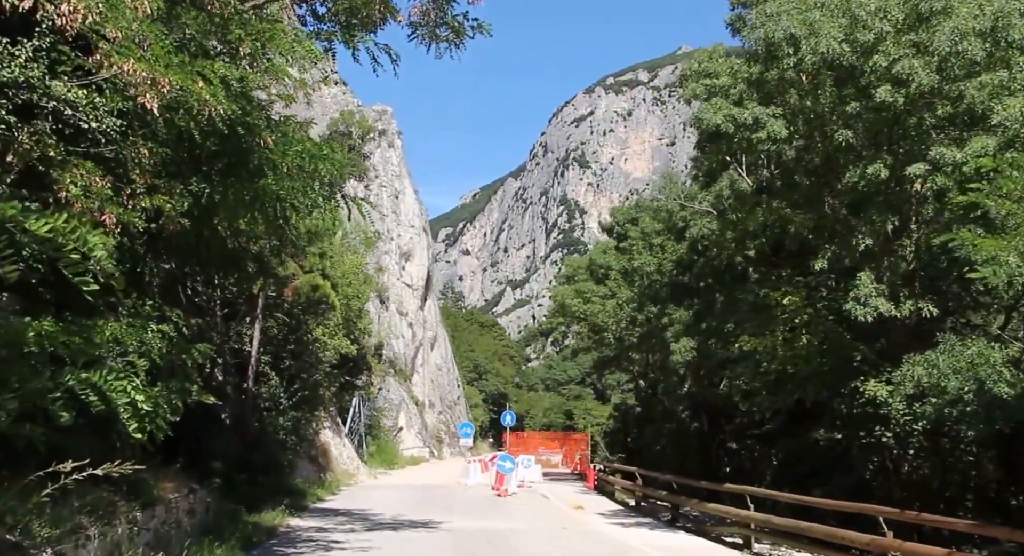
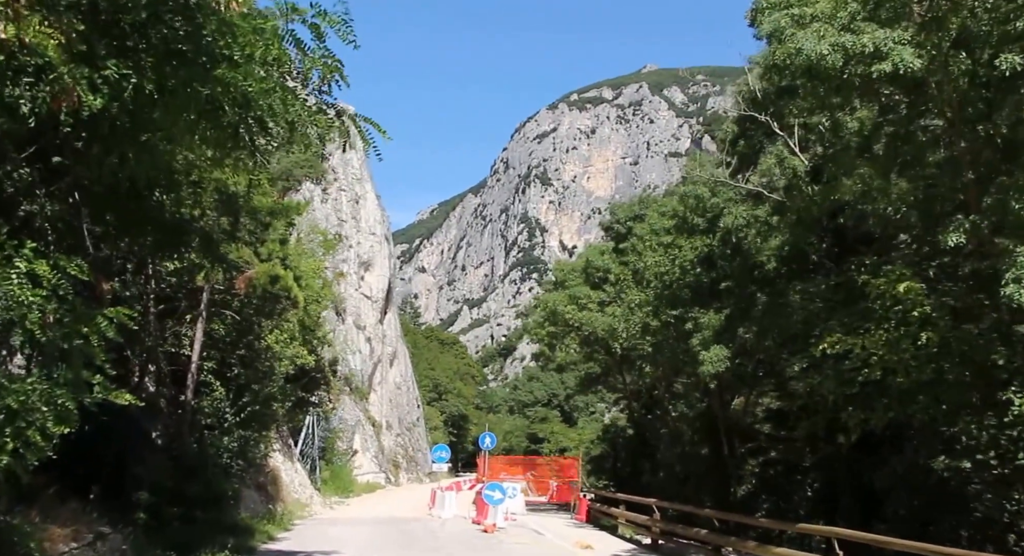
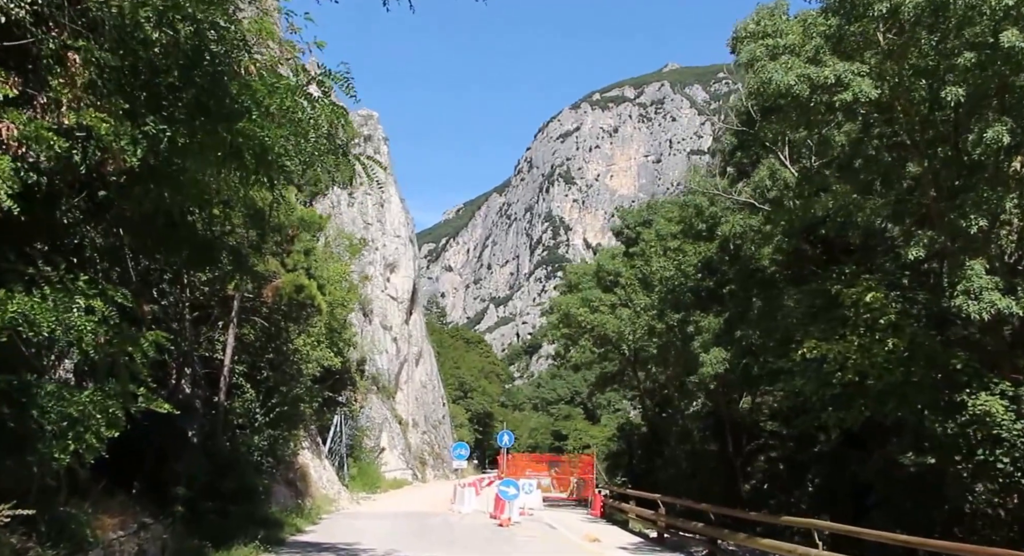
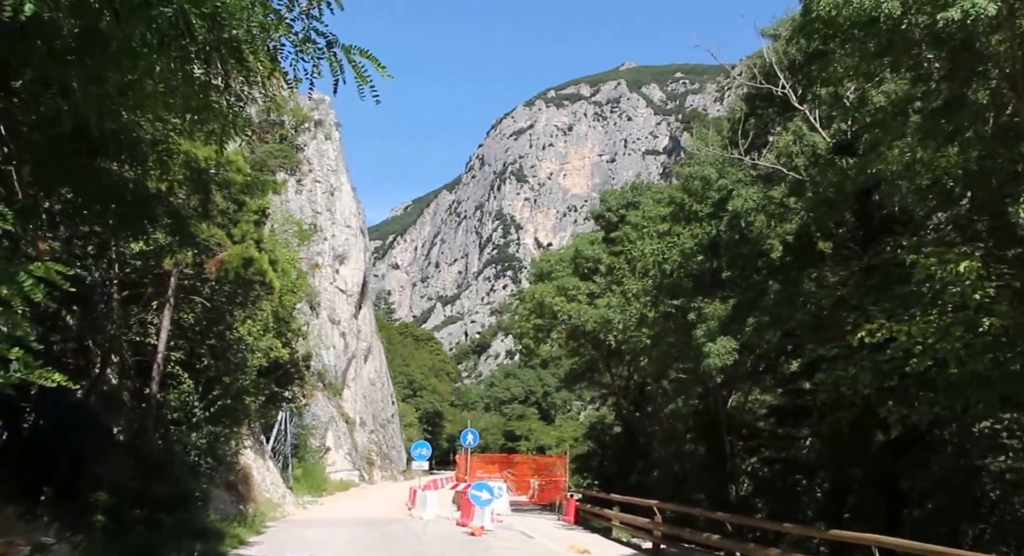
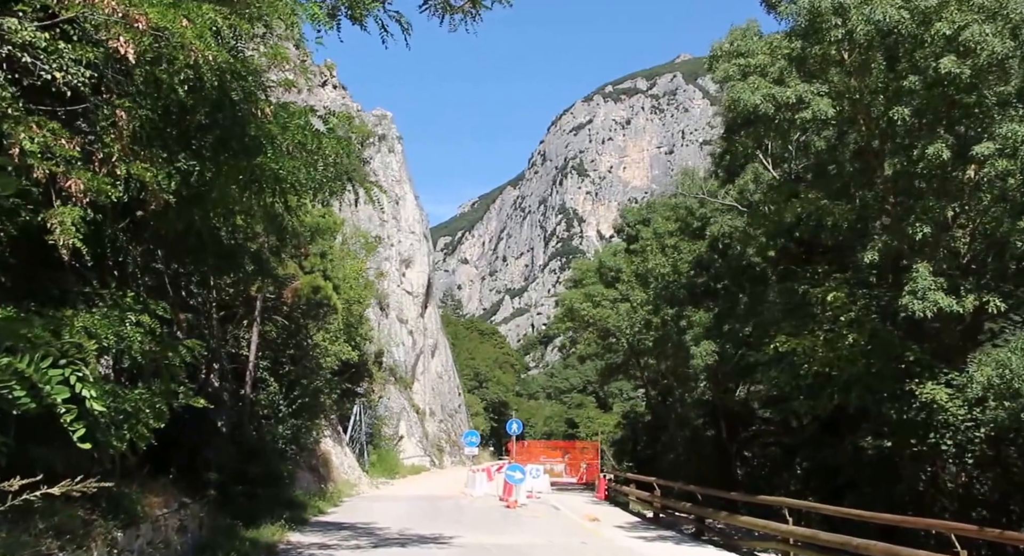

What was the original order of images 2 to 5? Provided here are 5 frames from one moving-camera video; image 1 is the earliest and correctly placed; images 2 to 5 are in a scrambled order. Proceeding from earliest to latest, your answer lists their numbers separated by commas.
5, 3, 2, 4
